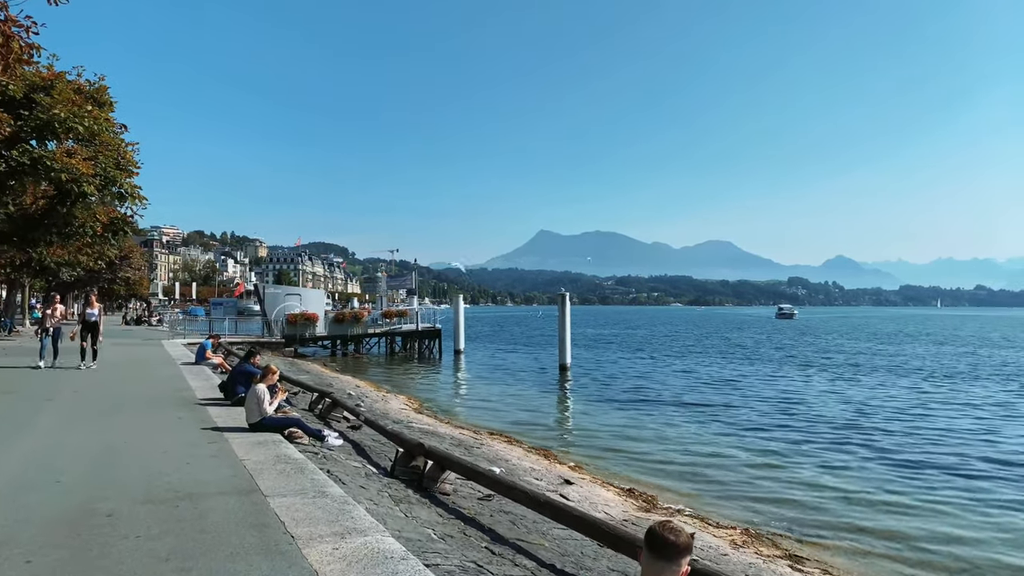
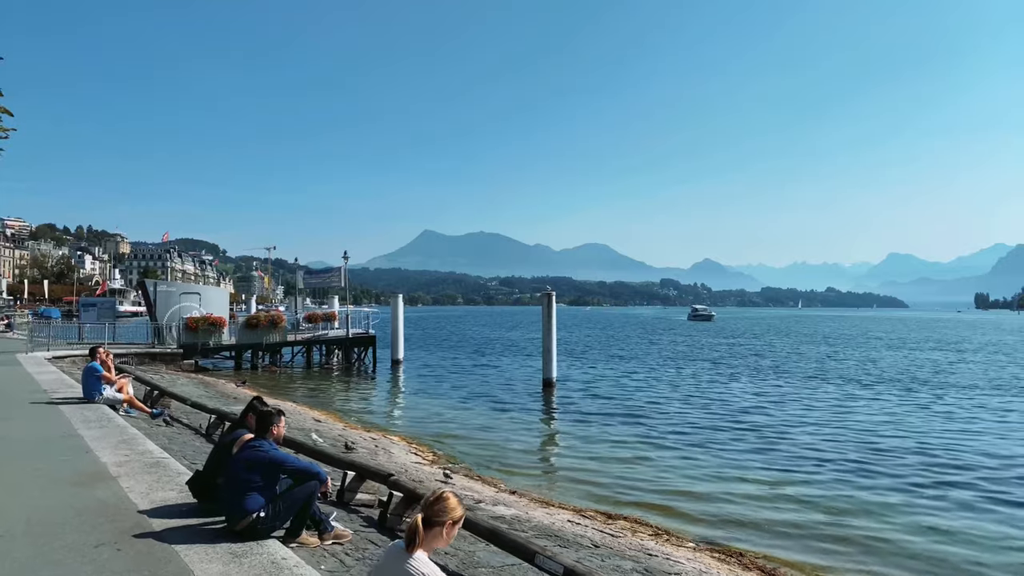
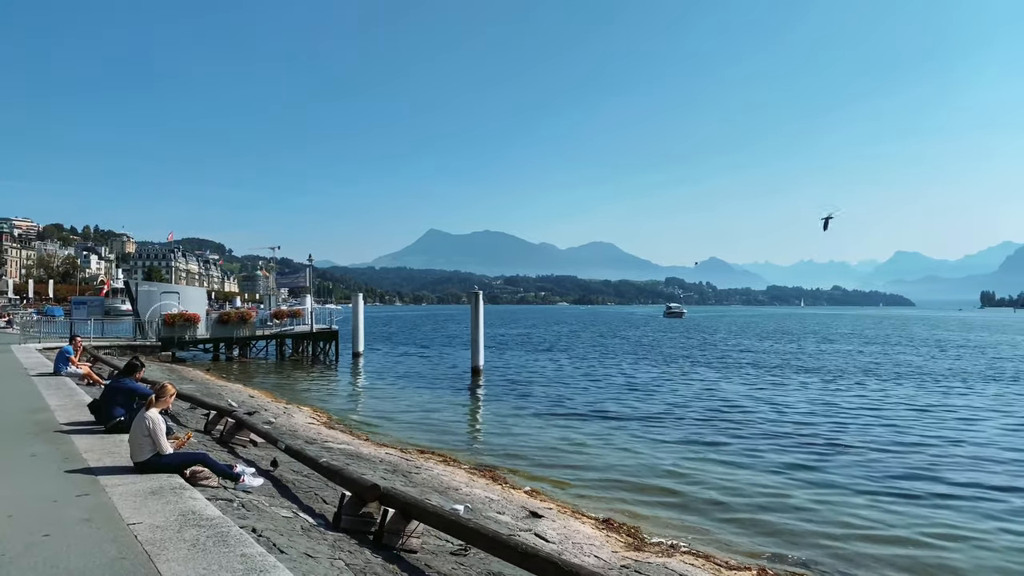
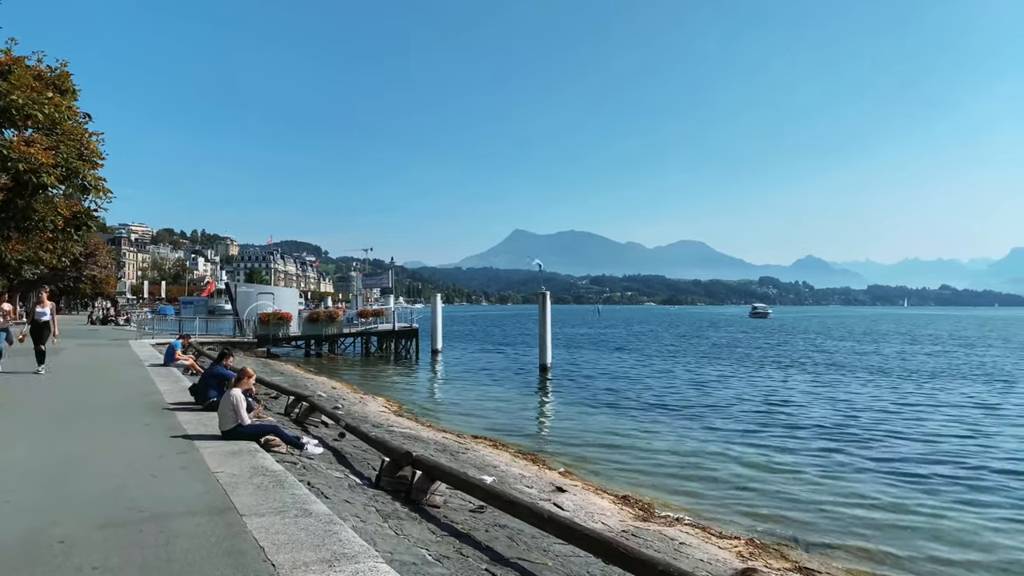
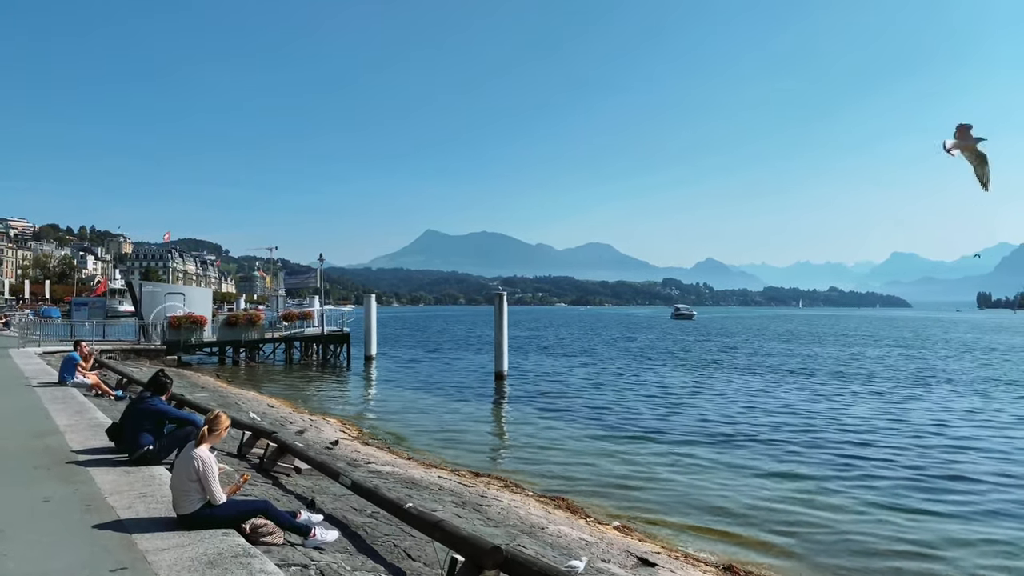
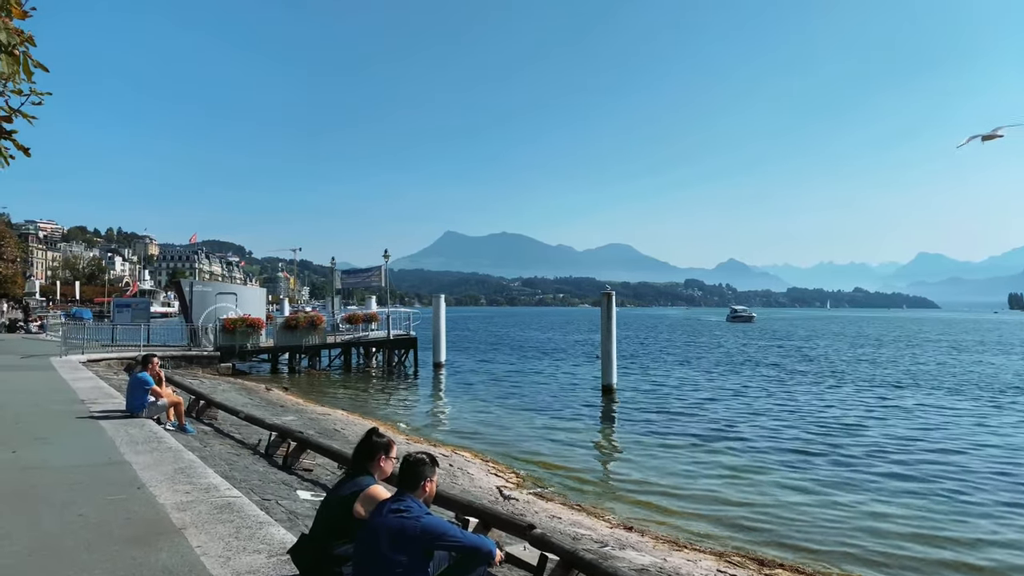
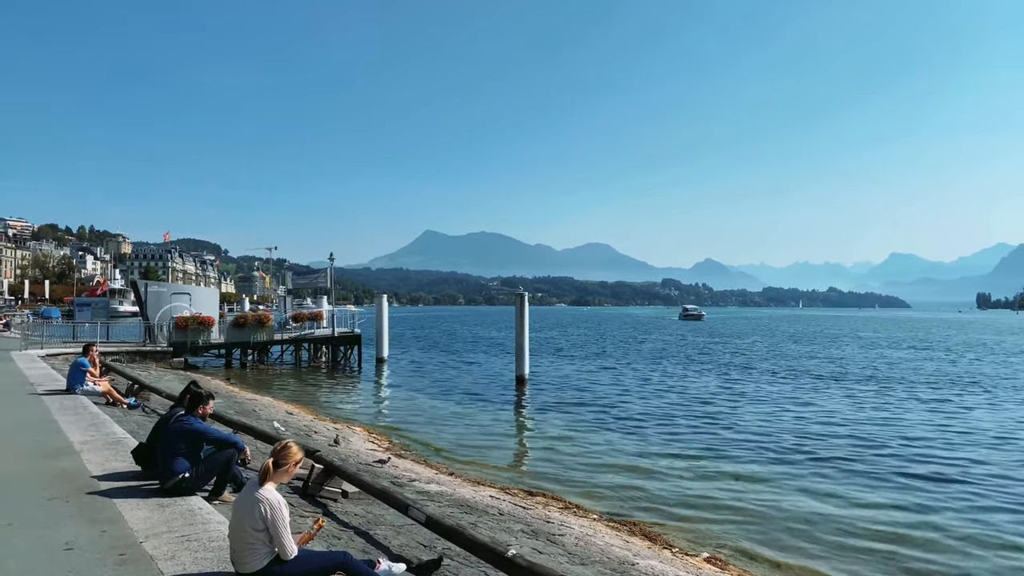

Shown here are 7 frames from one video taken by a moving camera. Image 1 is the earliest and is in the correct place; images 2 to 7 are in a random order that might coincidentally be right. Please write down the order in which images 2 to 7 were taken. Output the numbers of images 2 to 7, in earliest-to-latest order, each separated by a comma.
4, 3, 5, 7, 2, 6
